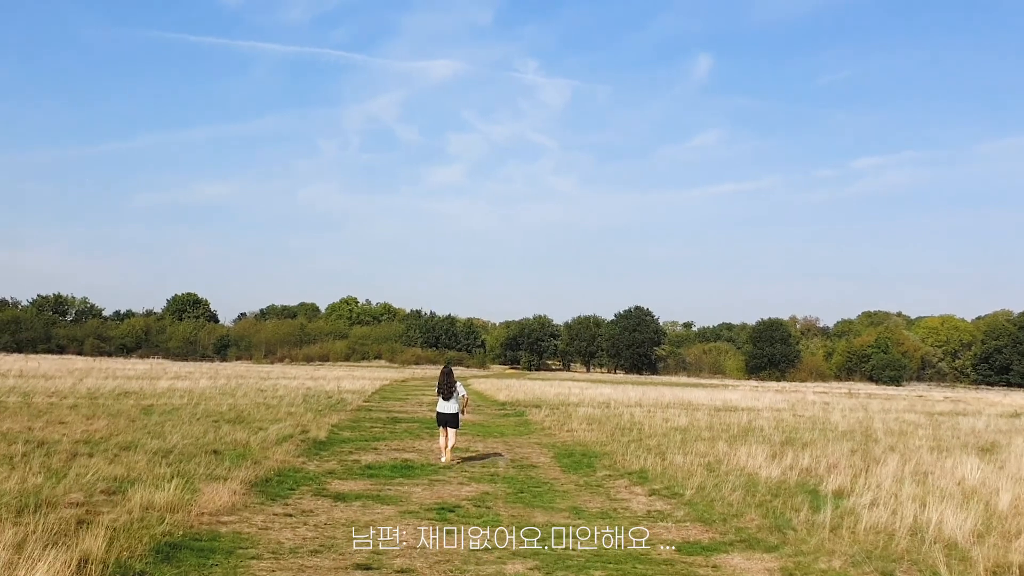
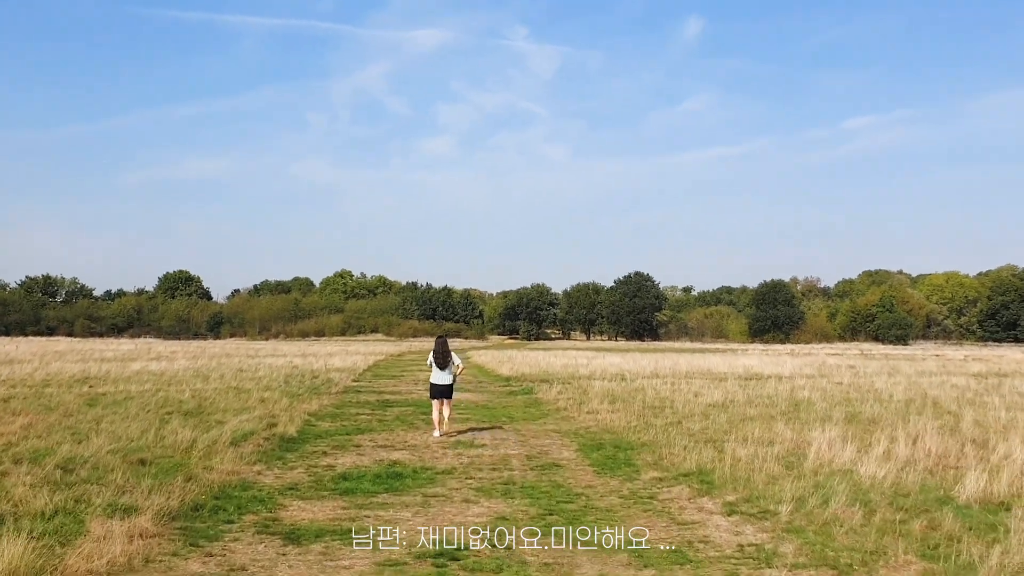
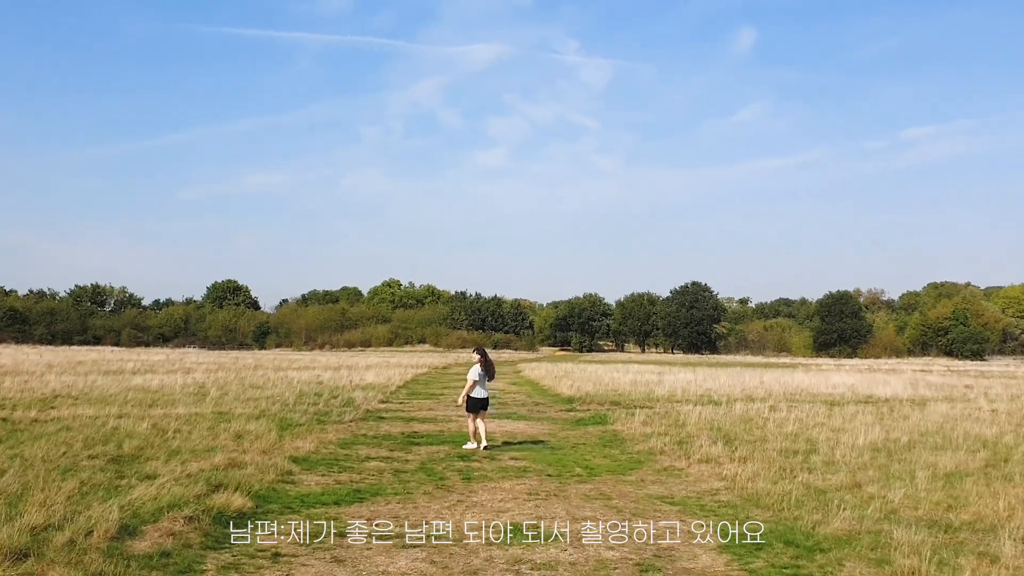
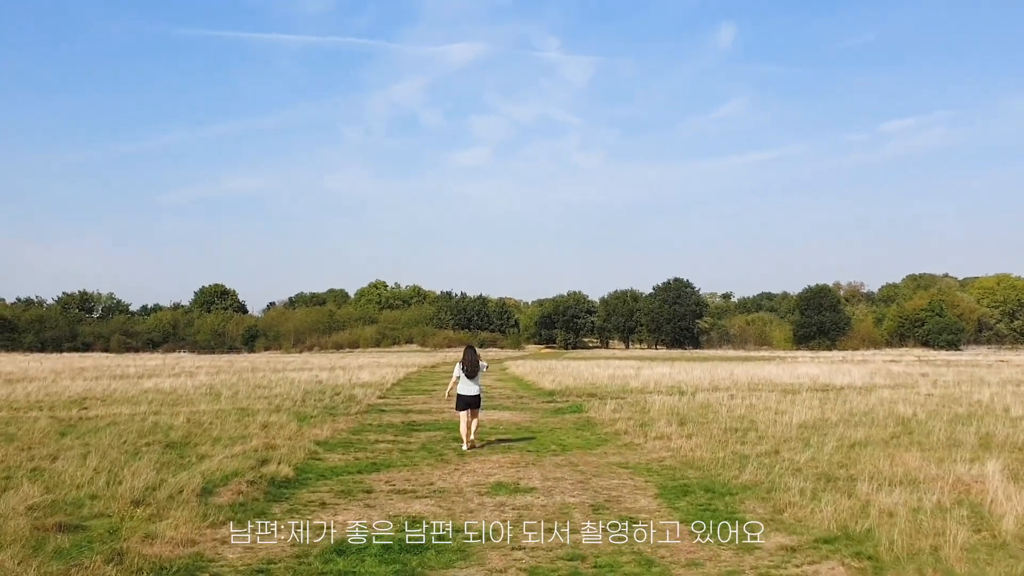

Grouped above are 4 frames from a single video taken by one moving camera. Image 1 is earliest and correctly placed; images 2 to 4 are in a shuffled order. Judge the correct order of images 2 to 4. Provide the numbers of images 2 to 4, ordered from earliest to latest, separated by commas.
2, 4, 3
